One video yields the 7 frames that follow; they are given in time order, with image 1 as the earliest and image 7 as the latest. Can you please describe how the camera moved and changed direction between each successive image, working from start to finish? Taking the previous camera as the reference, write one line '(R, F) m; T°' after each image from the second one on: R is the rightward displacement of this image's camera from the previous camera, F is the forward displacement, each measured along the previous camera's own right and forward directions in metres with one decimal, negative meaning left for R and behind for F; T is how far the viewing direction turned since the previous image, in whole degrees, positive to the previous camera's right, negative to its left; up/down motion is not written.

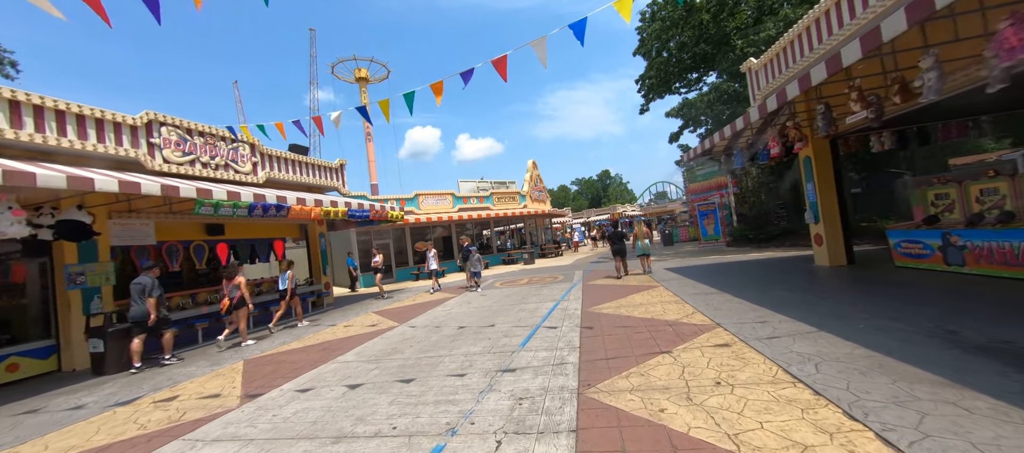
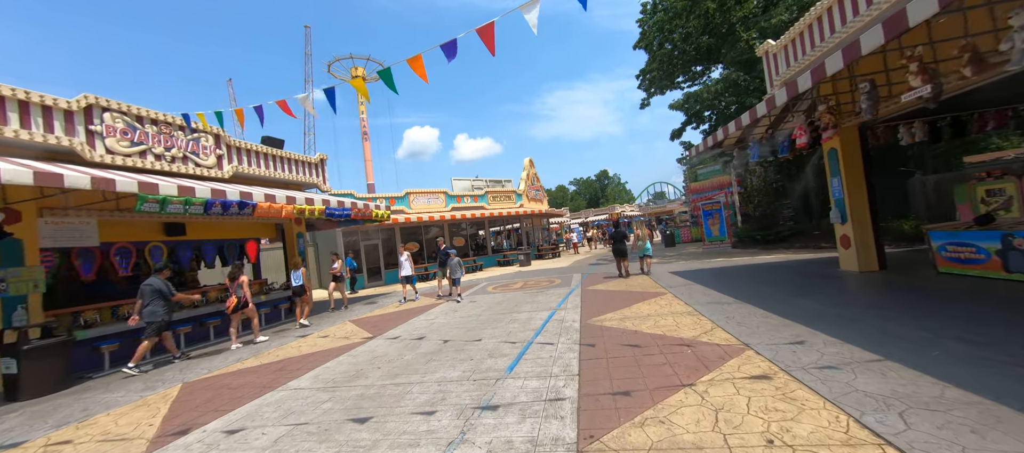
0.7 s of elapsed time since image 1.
(+0.2, +0.9) m; 0°
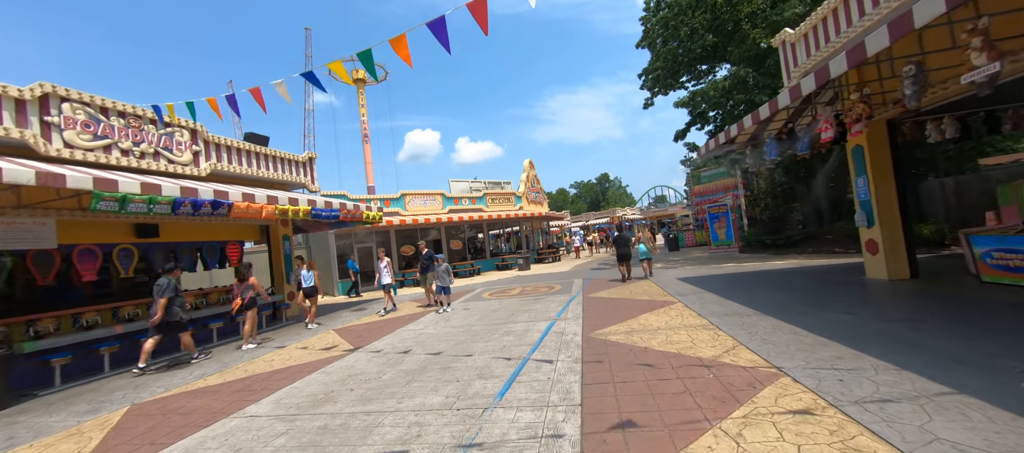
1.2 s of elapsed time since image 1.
(+0.1, +0.6) m; 0°
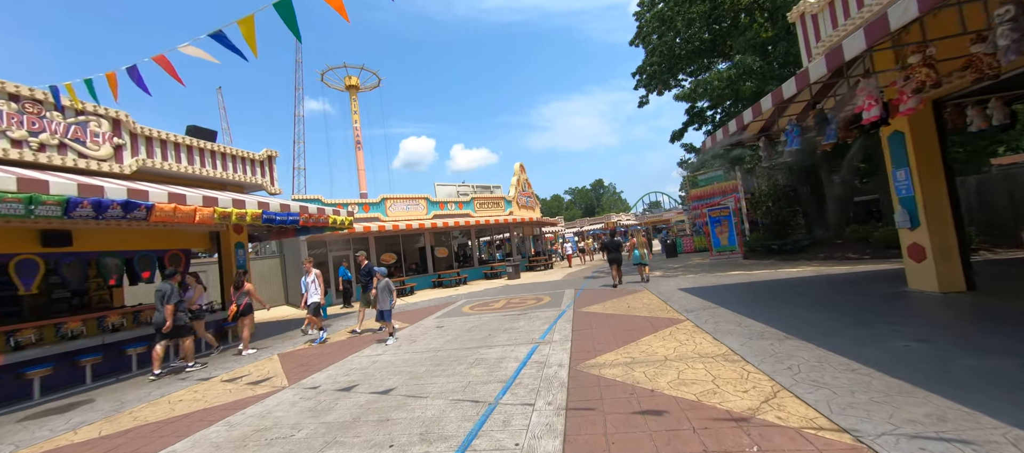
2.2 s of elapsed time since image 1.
(+0.3, +1.2) m; +1°
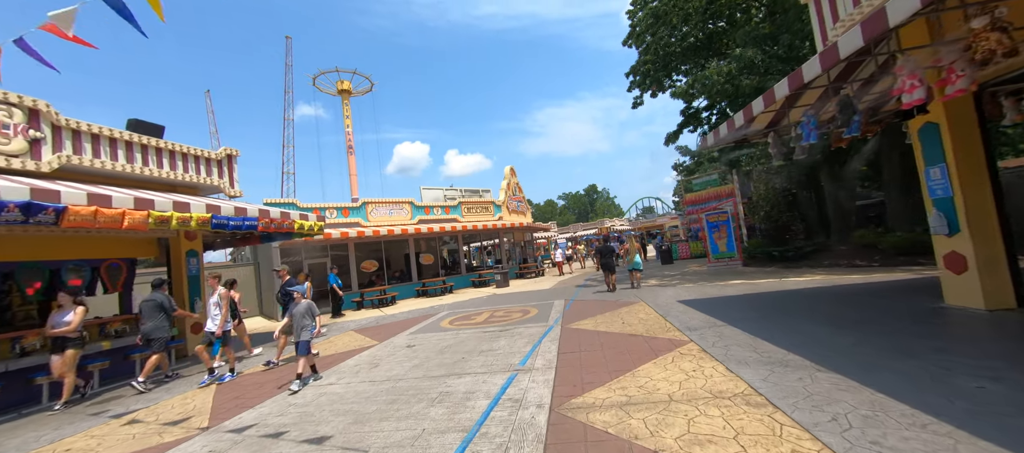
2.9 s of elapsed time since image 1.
(+0.3, +0.9) m; +1°
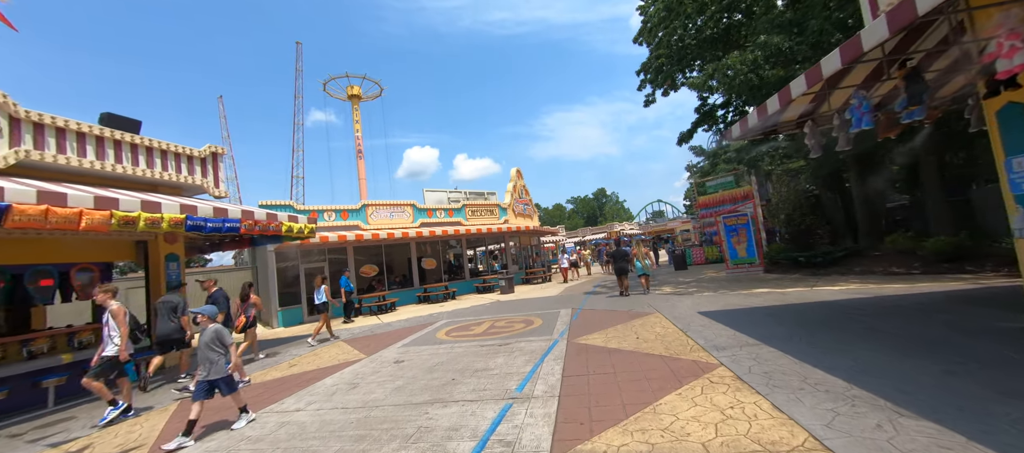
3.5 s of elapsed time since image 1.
(+0.1, +0.8) m; -1°
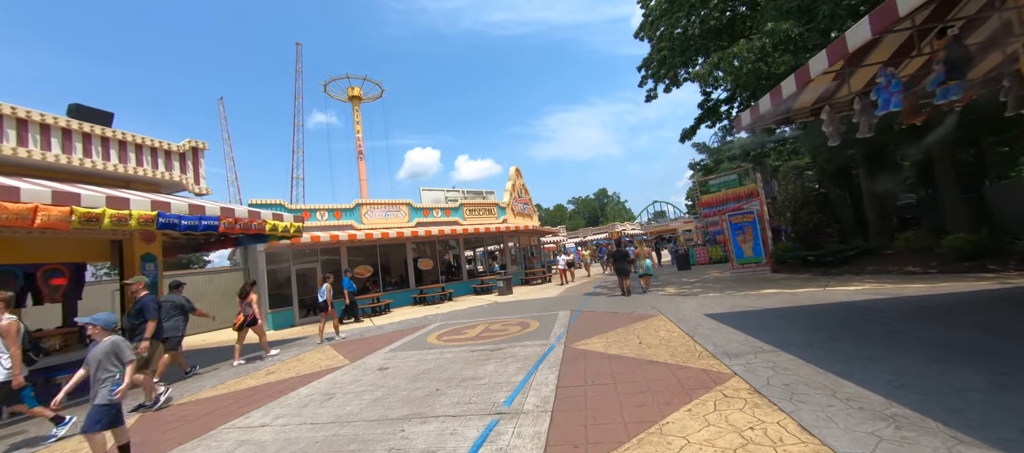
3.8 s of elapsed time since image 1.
(+0.1, +0.5) m; 0°
